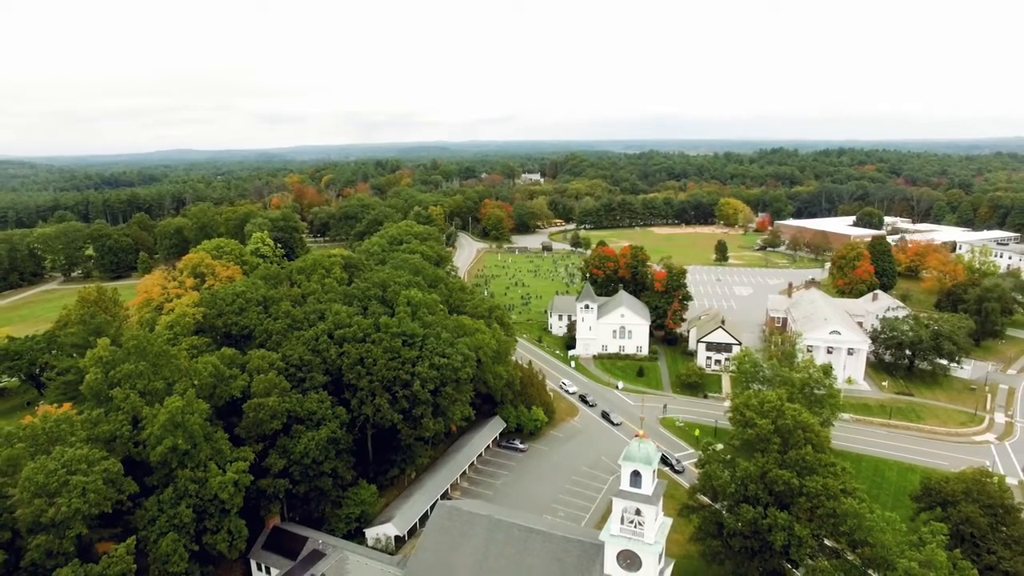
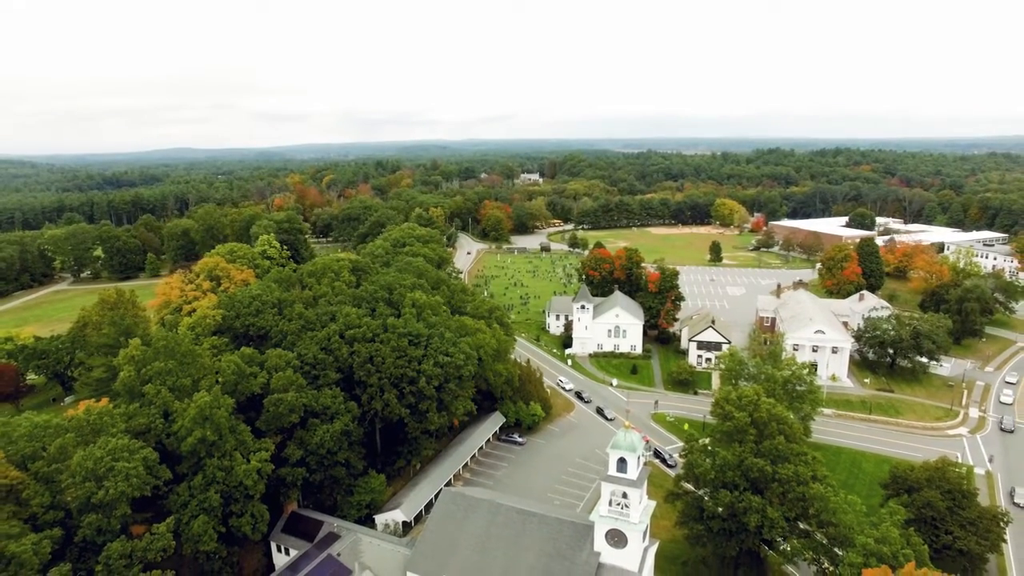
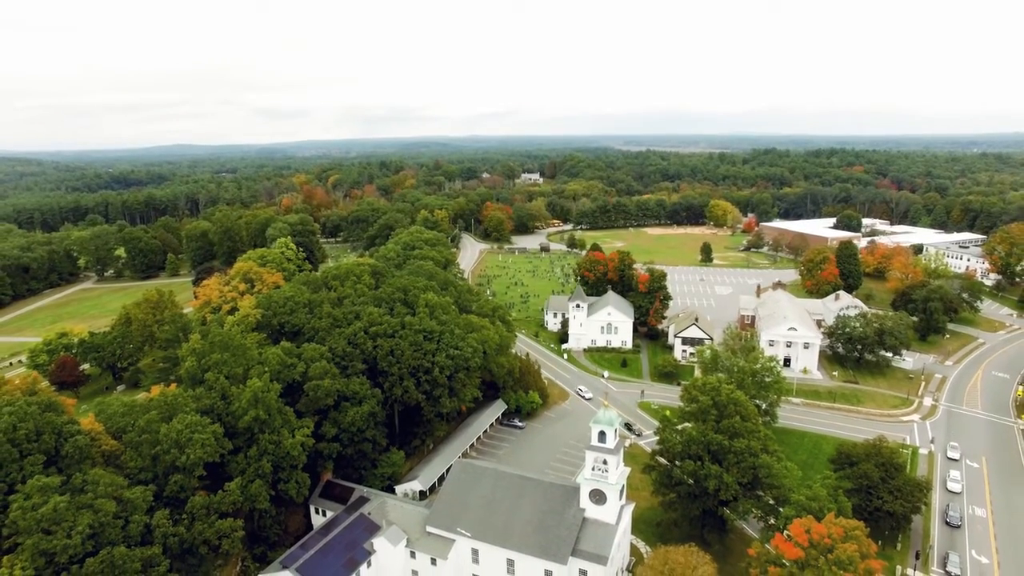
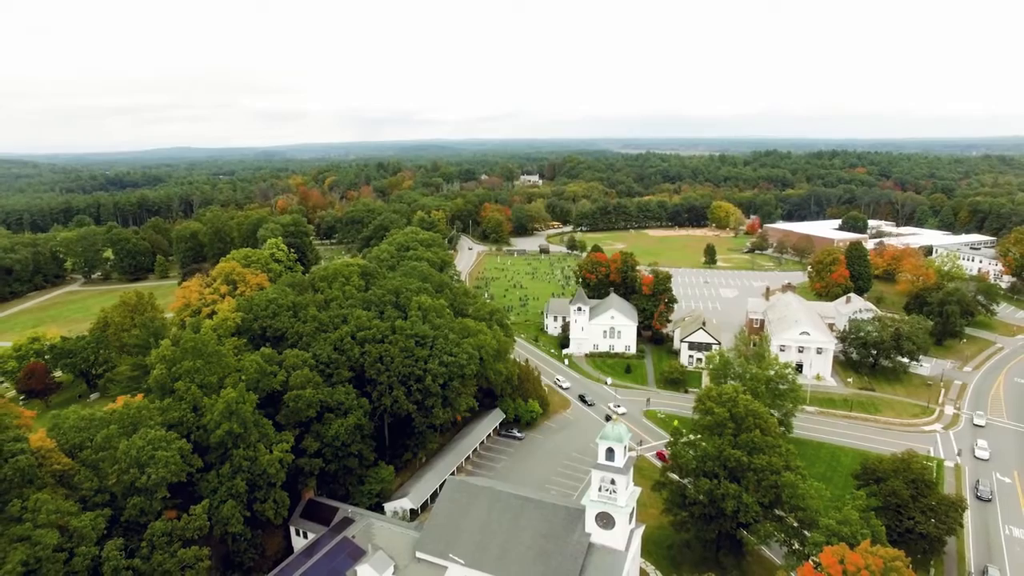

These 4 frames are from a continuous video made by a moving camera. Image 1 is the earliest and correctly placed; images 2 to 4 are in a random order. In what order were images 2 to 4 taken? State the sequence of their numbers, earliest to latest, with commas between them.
2, 4, 3
